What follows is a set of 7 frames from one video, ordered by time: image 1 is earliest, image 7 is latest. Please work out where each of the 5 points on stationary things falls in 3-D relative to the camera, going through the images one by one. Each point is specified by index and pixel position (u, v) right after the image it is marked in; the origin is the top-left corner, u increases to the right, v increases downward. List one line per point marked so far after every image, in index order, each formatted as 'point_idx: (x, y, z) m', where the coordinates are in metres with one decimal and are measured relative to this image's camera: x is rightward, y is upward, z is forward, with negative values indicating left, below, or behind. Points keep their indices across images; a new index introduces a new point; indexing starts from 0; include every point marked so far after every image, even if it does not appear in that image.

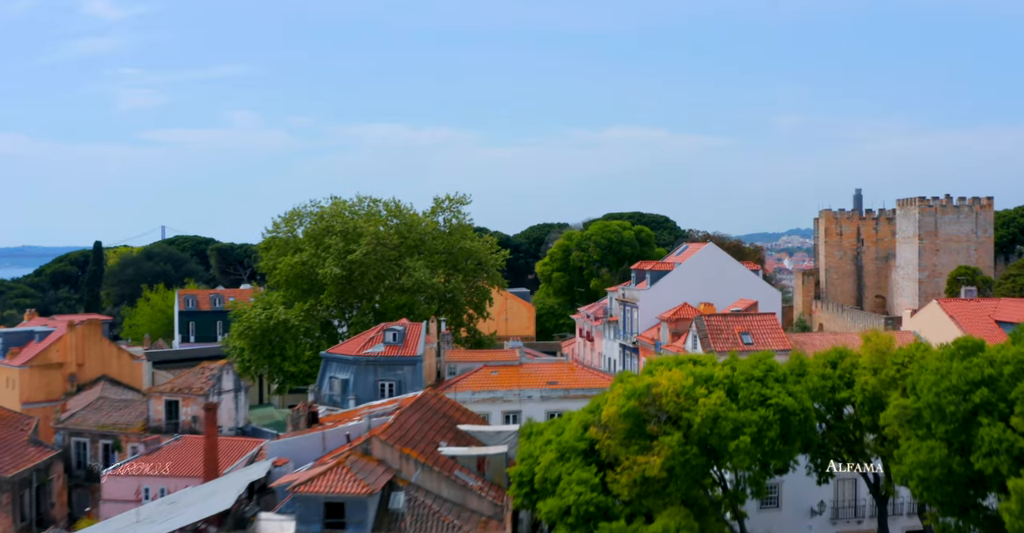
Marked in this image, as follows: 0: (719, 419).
0: (+3.2, -2.3, +14.7) m
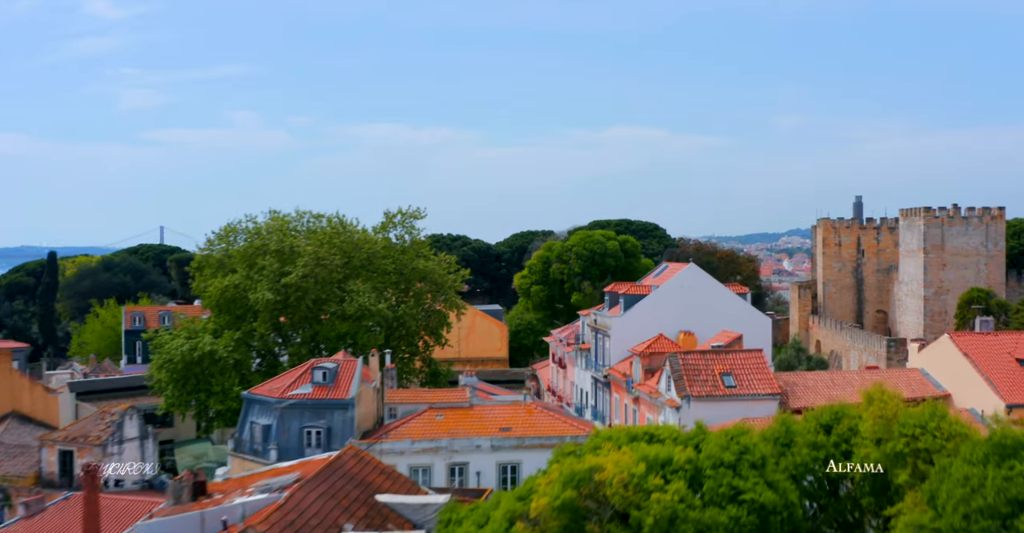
0: (+2.0, -3.0, +11.3) m
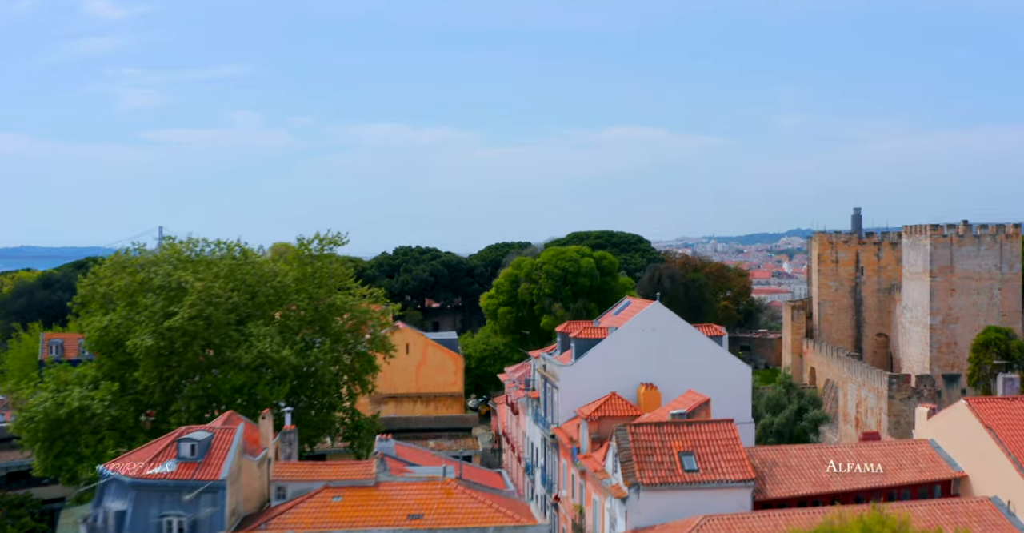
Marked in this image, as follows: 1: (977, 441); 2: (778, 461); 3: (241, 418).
0: (+0.3, -3.9, +7.1) m
1: (+8.5, -3.2, +17.3) m
2: (+4.8, -3.5, +17.2) m
3: (-5.5, -3.2, +19.1) m
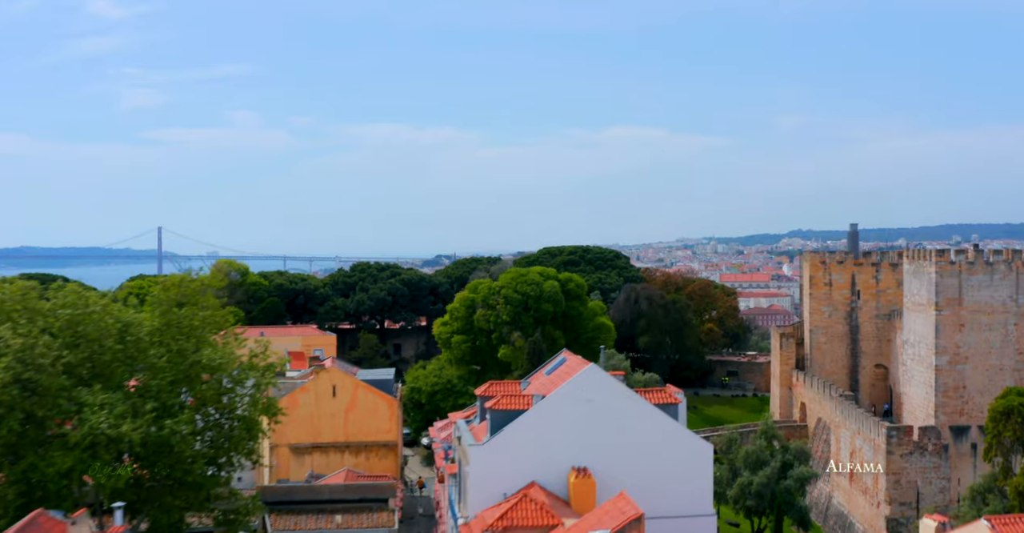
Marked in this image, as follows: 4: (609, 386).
0: (-1.6, -4.9, +2.5) m
1: (+6.6, -4.1, +12.7) m
2: (+3.0, -4.5, +12.6) m
3: (-7.4, -4.1, +14.5) m
4: (+1.8, -2.2, +17.5) m
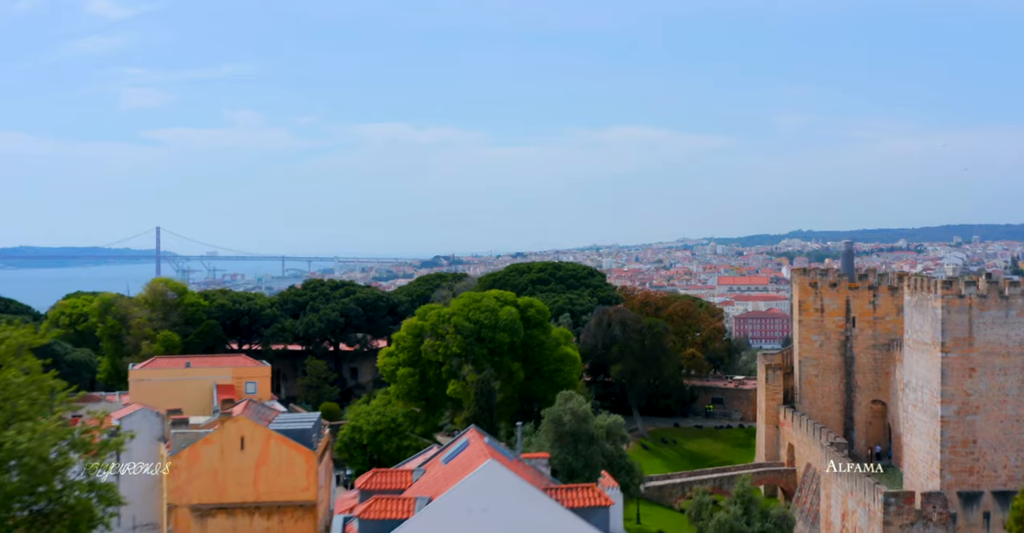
0: (-3.3, -5.8, -1.8) m
1: (+4.9, -5.0, +8.4) m
2: (+1.2, -5.4, +8.3) m
3: (-9.2, -5.0, +10.3) m
4: (+0.1, -3.1, +13.2) m
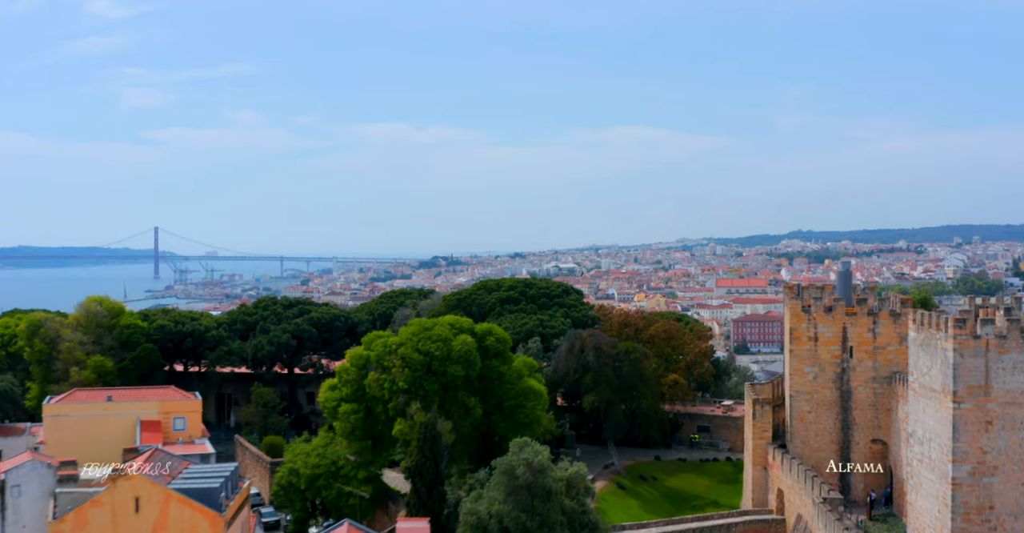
0: (-4.8, -6.6, -5.6) m
1: (+3.4, -5.8, +4.6) m
2: (-0.3, -6.2, +4.5) m
3: (-10.6, -5.8, +6.5) m
4: (-1.4, -3.9, +9.4) m
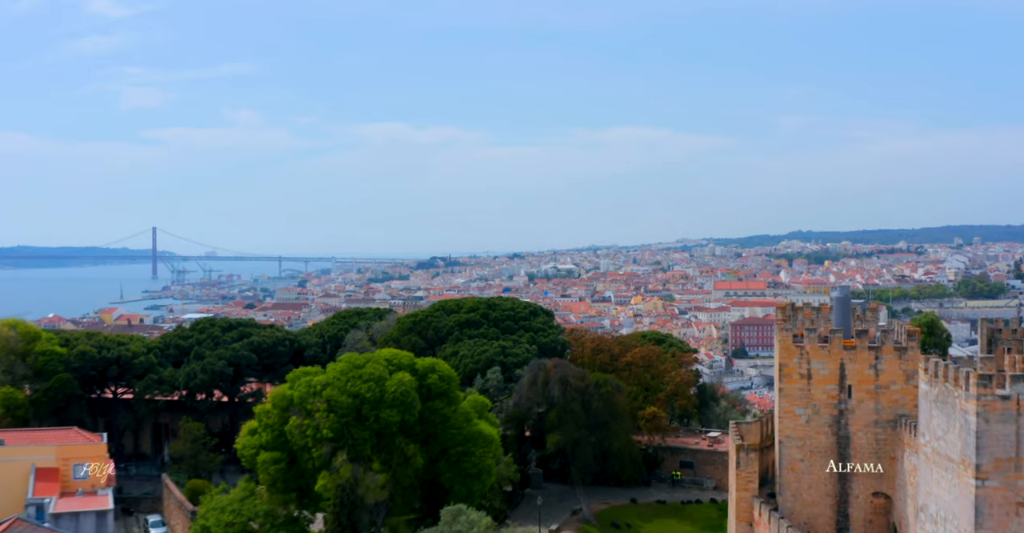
0: (-6.3, -7.4, -9.8) m
1: (+1.8, -6.6, +0.4) m
2: (-1.8, -7.0, +0.3) m
3: (-12.2, -6.6, +2.2) m
4: (-3.0, -4.6, +5.2) m
